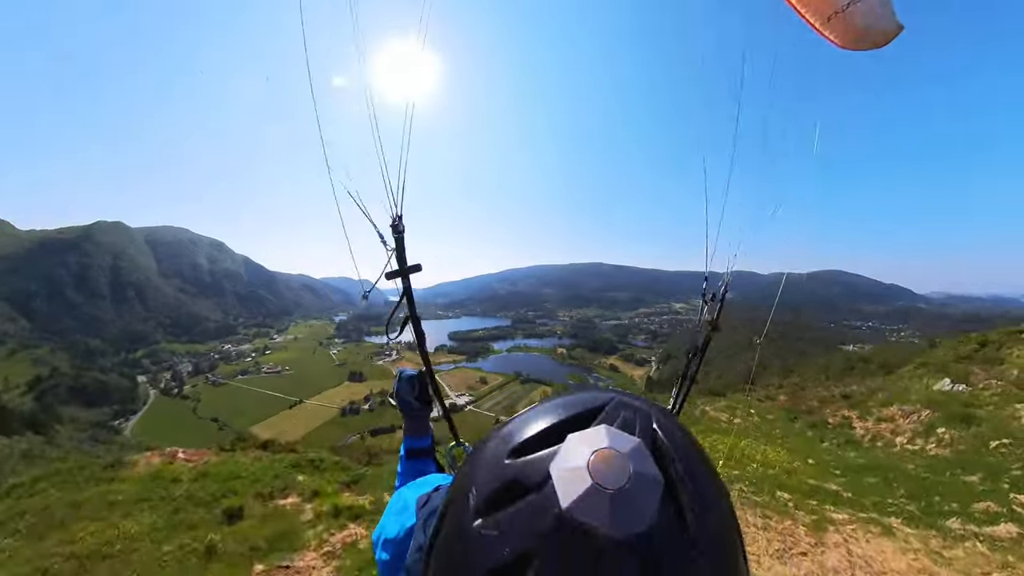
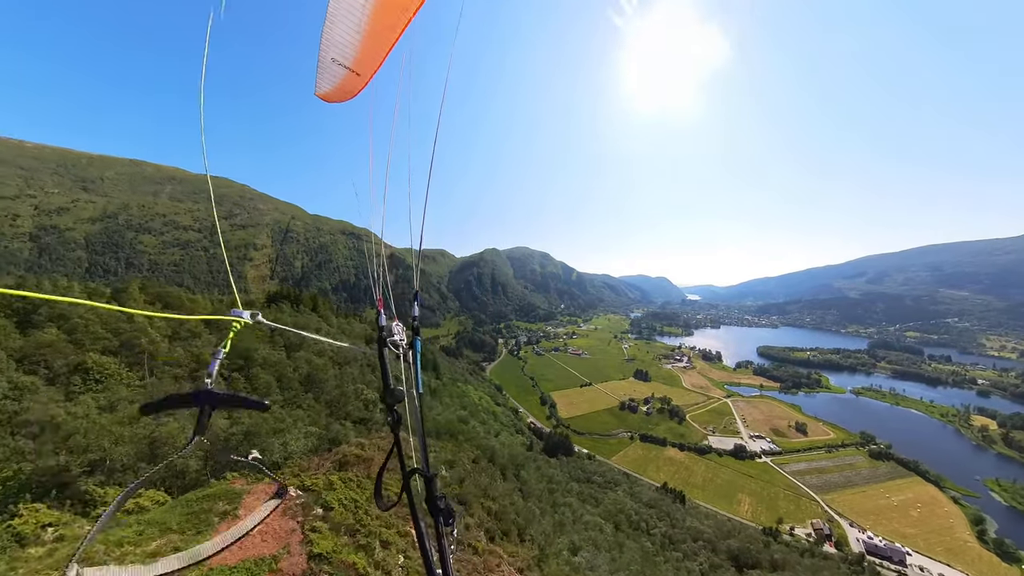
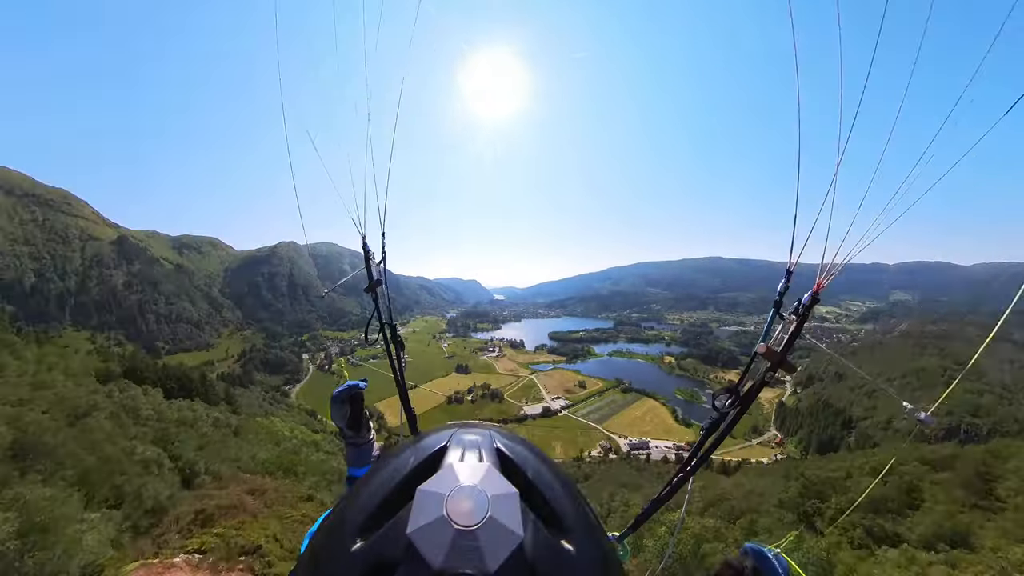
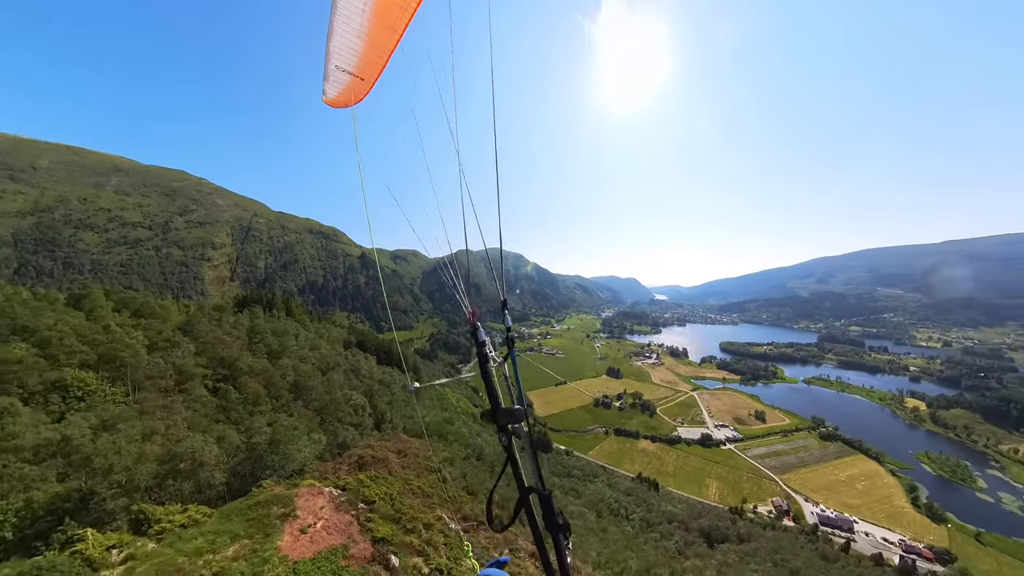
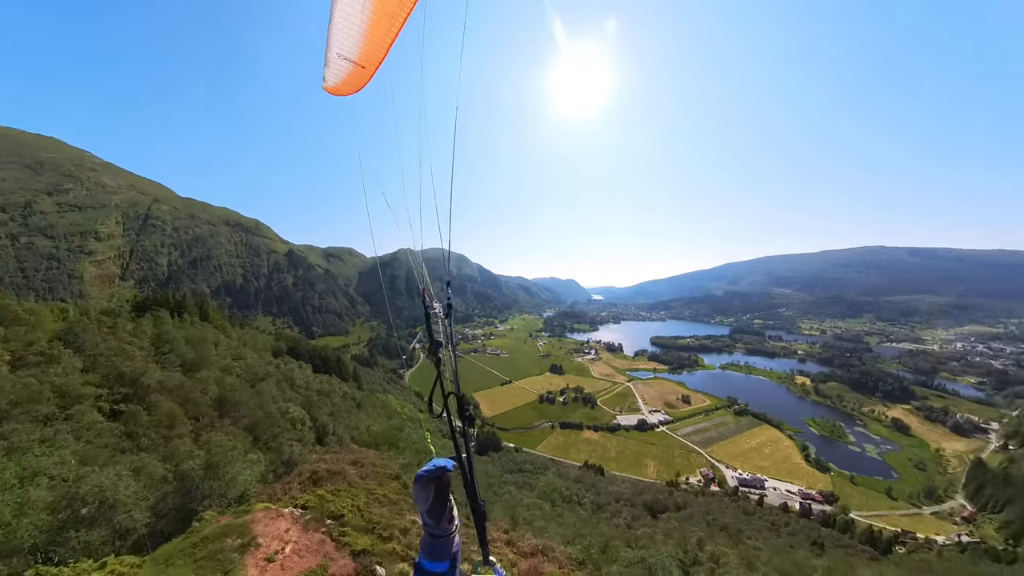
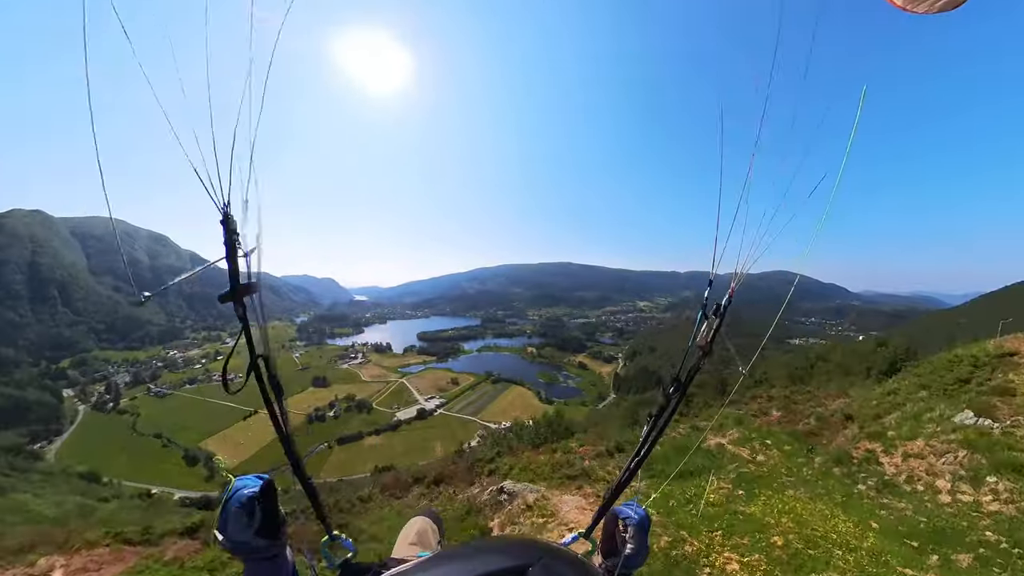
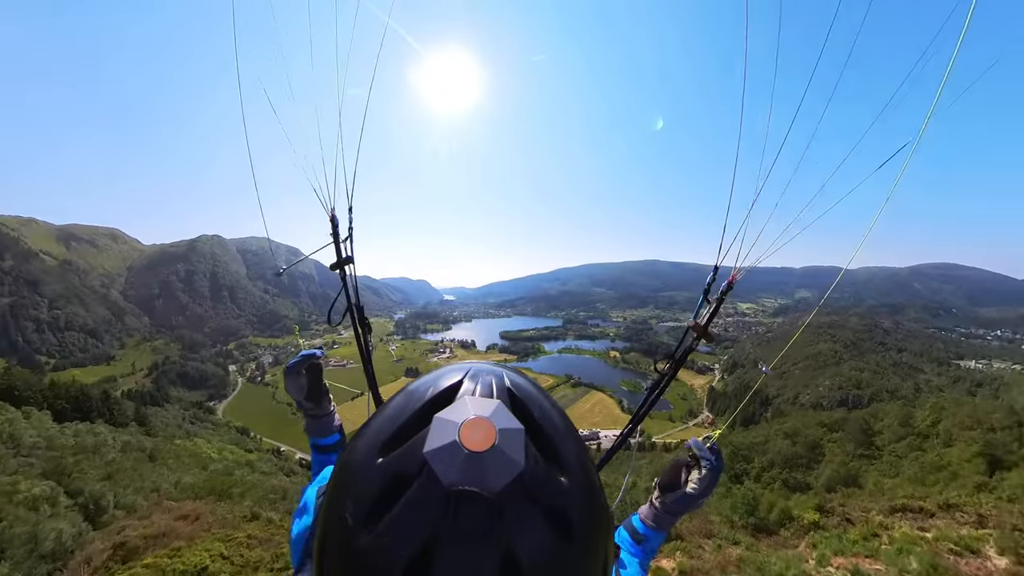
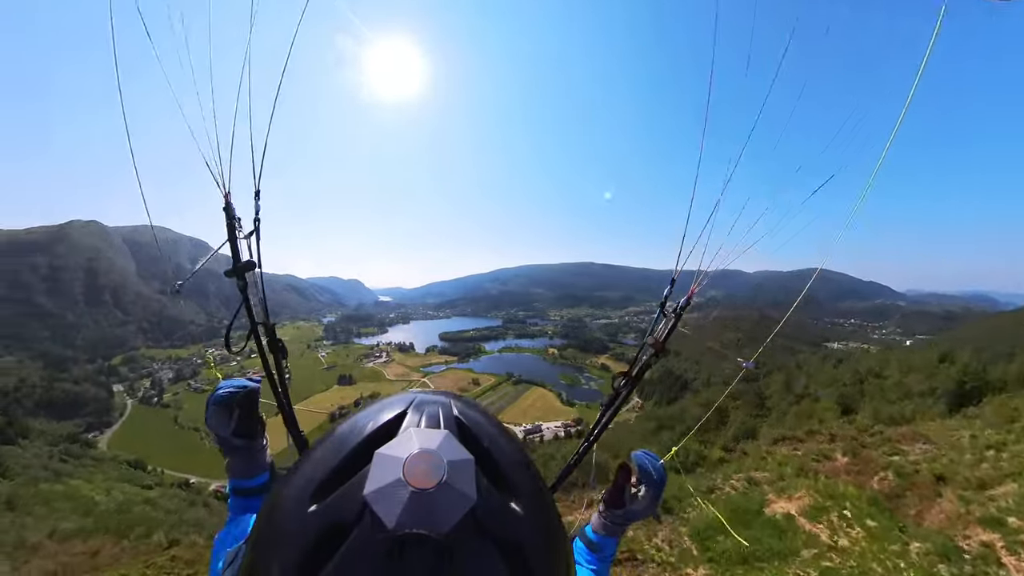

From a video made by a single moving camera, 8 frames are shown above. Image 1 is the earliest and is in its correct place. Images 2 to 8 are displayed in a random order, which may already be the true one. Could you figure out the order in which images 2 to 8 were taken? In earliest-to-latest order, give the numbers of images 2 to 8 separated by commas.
6, 8, 7, 3, 5, 4, 2
